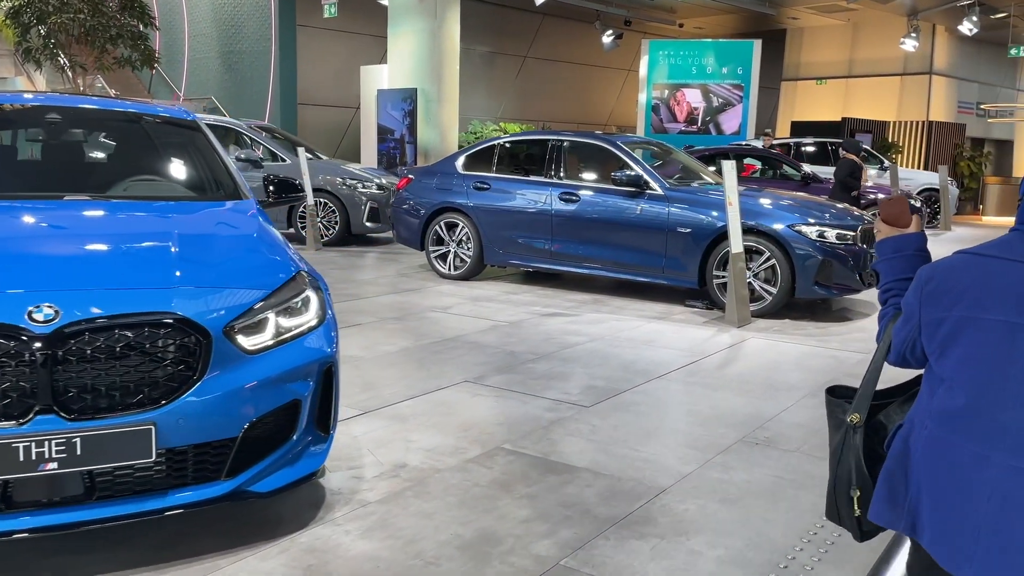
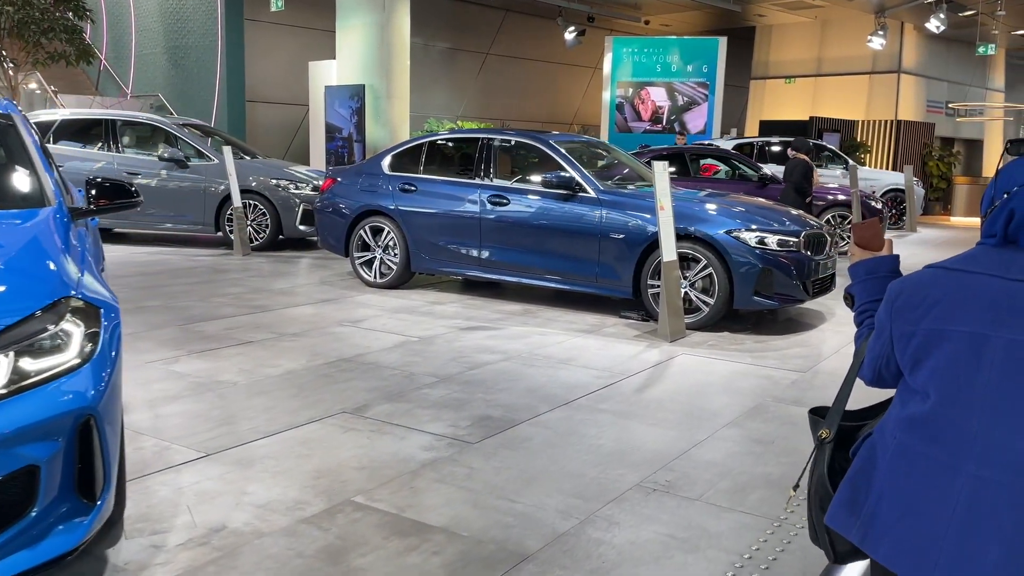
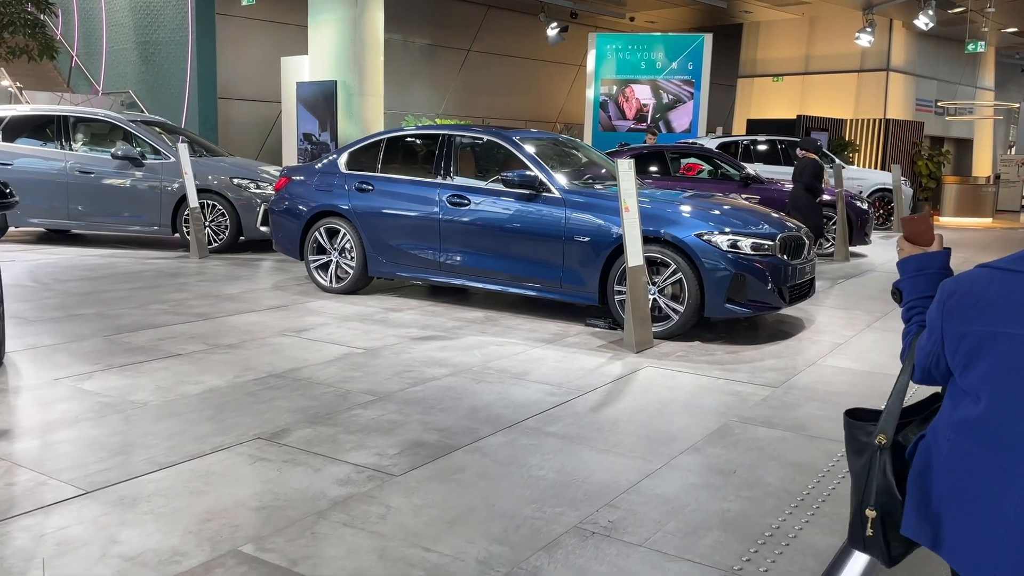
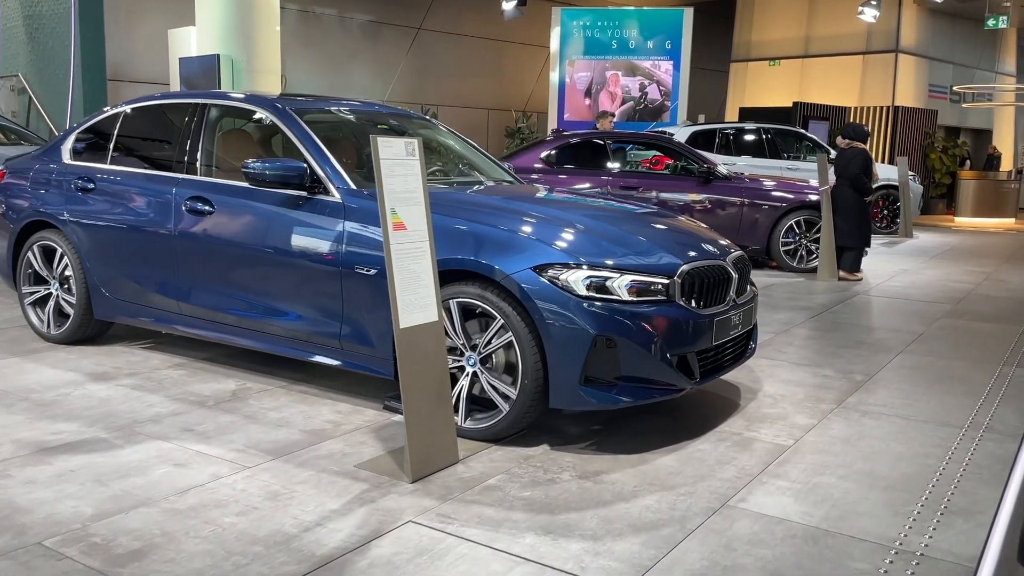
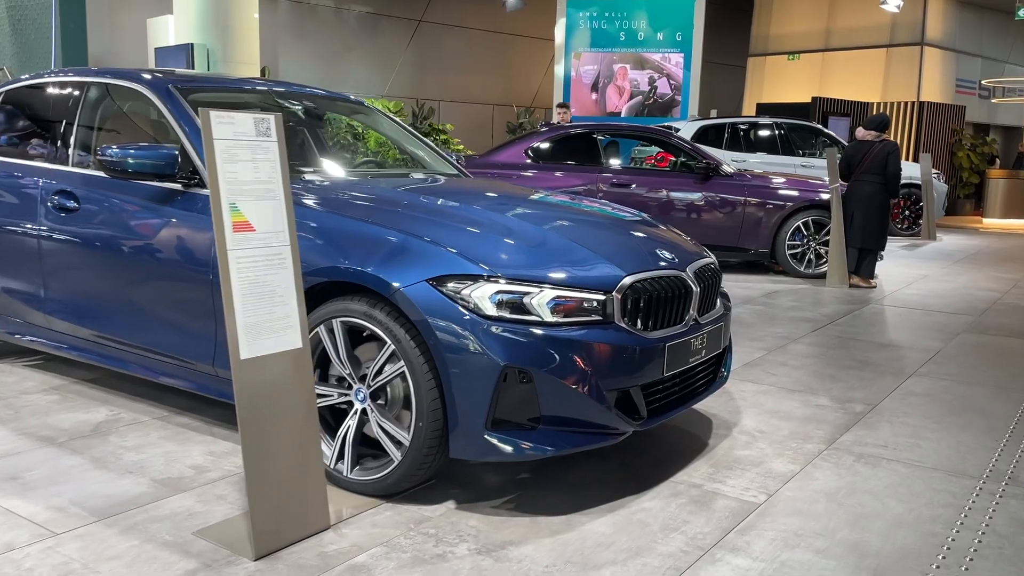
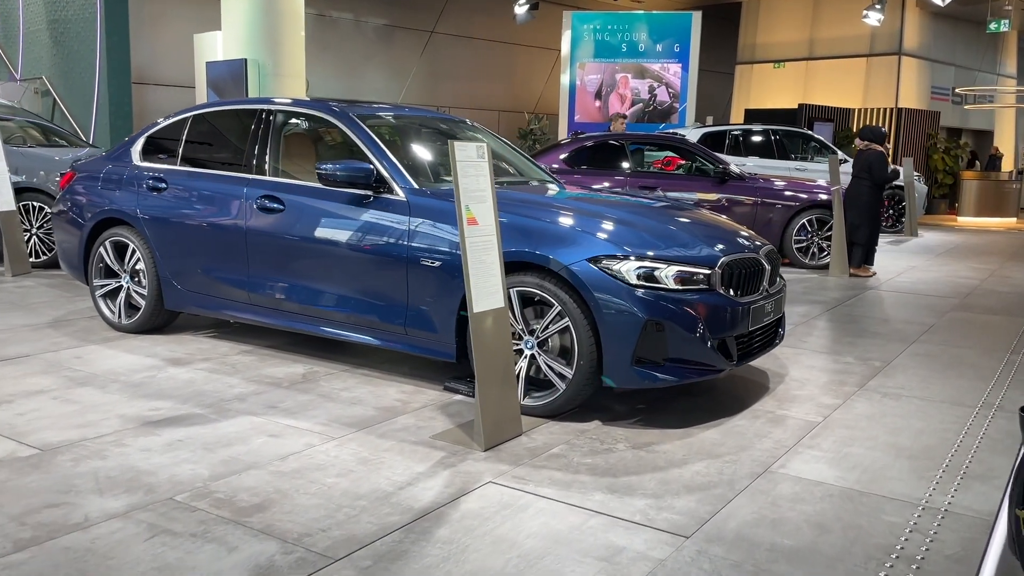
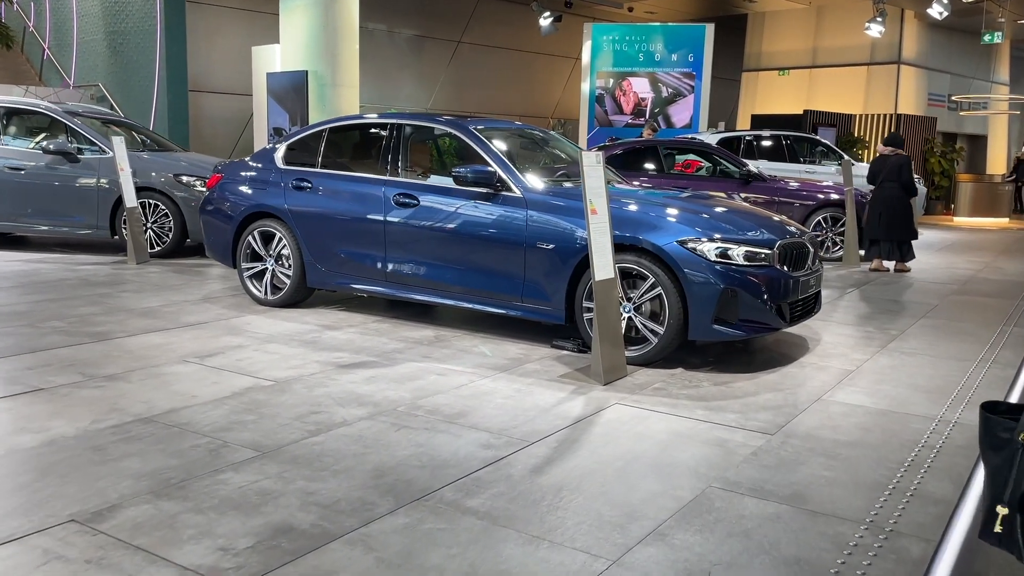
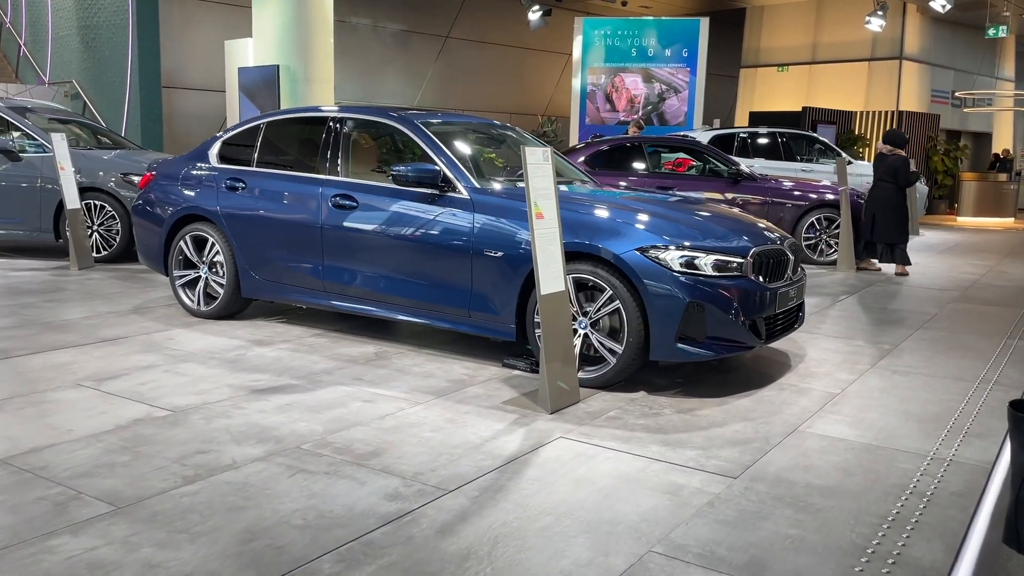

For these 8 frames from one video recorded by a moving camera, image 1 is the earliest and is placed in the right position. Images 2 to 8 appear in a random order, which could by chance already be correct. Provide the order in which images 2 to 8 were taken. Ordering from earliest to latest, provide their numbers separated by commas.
2, 3, 7, 8, 6, 4, 5
